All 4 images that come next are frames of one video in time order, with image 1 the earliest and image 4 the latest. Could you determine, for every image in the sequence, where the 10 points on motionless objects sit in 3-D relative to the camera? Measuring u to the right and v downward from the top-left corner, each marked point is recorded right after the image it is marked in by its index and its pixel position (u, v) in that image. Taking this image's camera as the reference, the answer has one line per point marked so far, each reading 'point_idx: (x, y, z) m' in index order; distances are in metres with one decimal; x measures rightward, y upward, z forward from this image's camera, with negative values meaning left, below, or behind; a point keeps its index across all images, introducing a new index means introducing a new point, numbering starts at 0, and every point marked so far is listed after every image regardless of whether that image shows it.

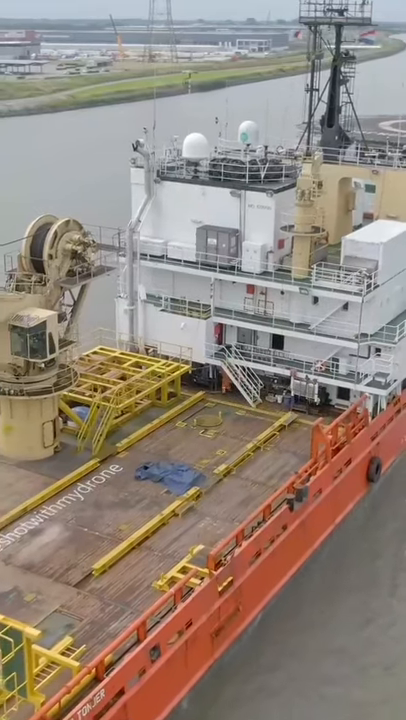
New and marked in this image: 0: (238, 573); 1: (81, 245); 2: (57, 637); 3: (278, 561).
0: (+0.6, -3.7, +16.2) m
1: (-2.6, +2.4, +19.6) m
2: (-2.3, -4.3, +14.5) m
3: (+1.4, -3.8, +17.5) m
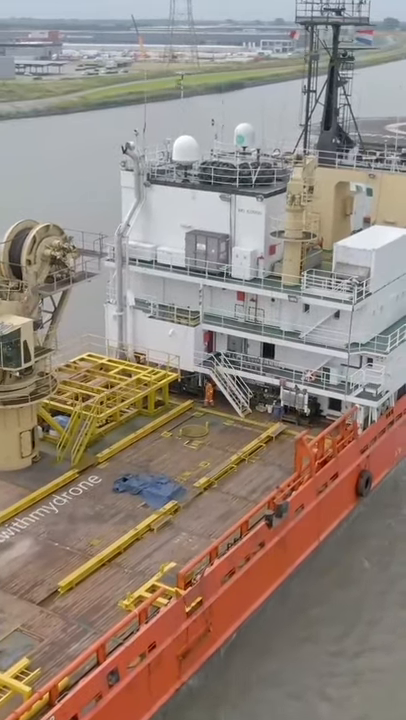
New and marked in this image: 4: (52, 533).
0: (+0.1, -3.9, +15.6) m
1: (-2.9, +2.2, +19.1) m
2: (-2.8, -4.5, +14.0) m
3: (+0.9, -4.0, +16.9) m
4: (-2.8, -3.2, +17.4) m
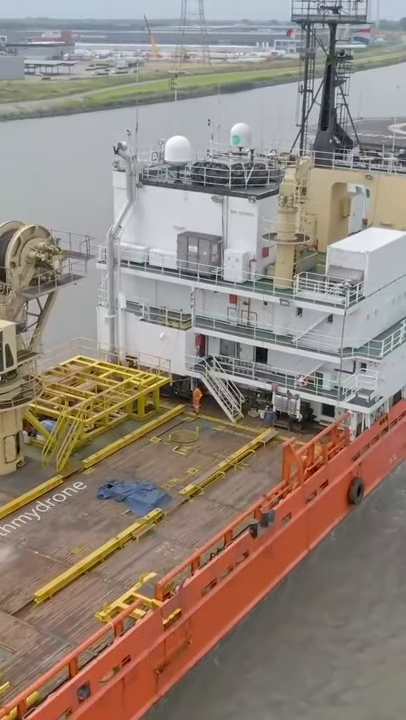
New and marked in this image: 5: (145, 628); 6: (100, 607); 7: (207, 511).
0: (-0.2, -4.0, +15.2) m
1: (-3.2, +2.2, +18.8) m
2: (-3.2, -4.6, +13.7) m
3: (+0.6, -4.1, +16.6) m
4: (-3.1, -3.3, +17.1) m
5: (-0.9, -4.1, +14.2) m
6: (-1.7, -4.0, +15.2) m
7: (+0.1, -3.0, +18.2) m
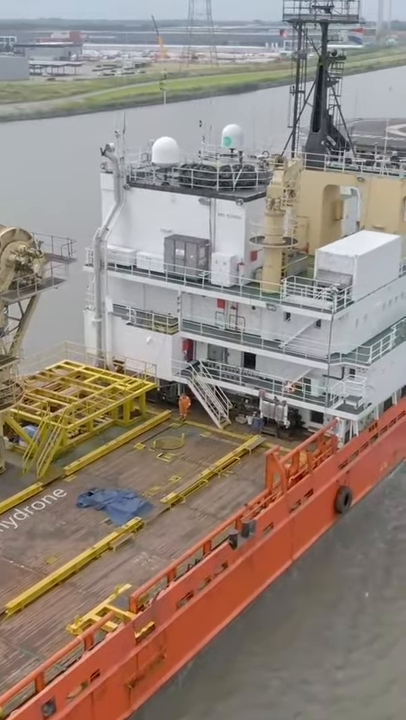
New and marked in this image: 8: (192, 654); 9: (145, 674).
0: (-0.6, -4.1, +14.9) m
1: (-3.5, +2.1, +18.5) m
2: (-3.6, -4.7, +13.4) m
3: (+0.2, -4.2, +16.2) m
4: (-3.5, -3.4, +16.7) m
5: (-1.3, -4.2, +13.8) m
6: (-2.1, -4.1, +14.9) m
7: (-0.3, -3.1, +17.8) m
8: (-0.2, -5.0, +15.8) m
9: (-0.9, -4.9, +14.7) m
